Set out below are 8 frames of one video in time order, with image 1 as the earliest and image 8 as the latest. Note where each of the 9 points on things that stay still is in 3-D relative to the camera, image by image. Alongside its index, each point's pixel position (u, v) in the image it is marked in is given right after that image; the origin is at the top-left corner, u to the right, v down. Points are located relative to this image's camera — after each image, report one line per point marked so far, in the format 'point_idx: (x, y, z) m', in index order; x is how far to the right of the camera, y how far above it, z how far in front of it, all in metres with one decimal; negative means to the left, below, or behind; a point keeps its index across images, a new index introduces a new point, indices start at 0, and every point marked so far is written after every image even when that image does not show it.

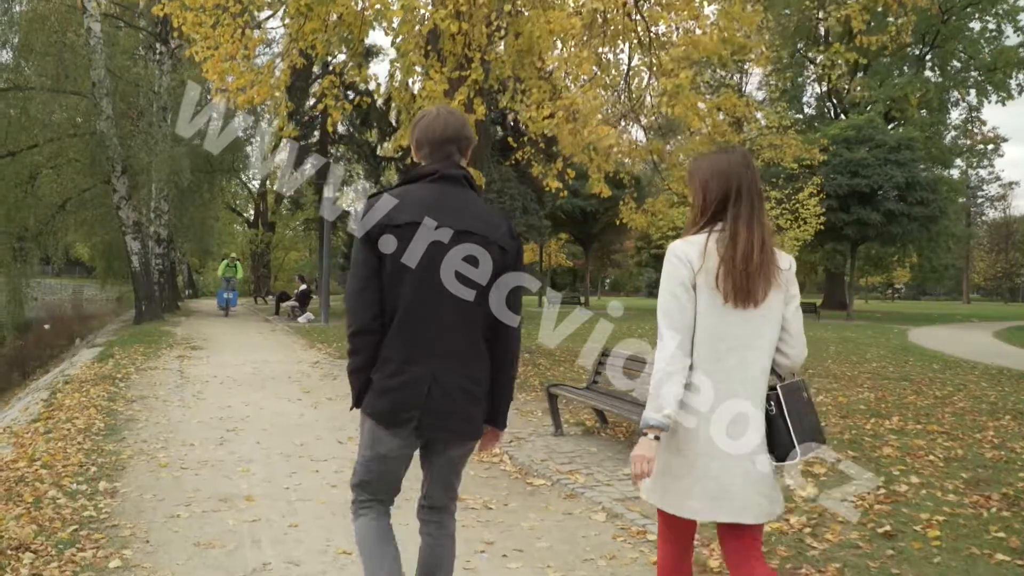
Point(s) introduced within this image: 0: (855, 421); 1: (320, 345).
0: (+3.0, -1.2, +7.7) m
1: (-3.4, -1.0, +15.2) m
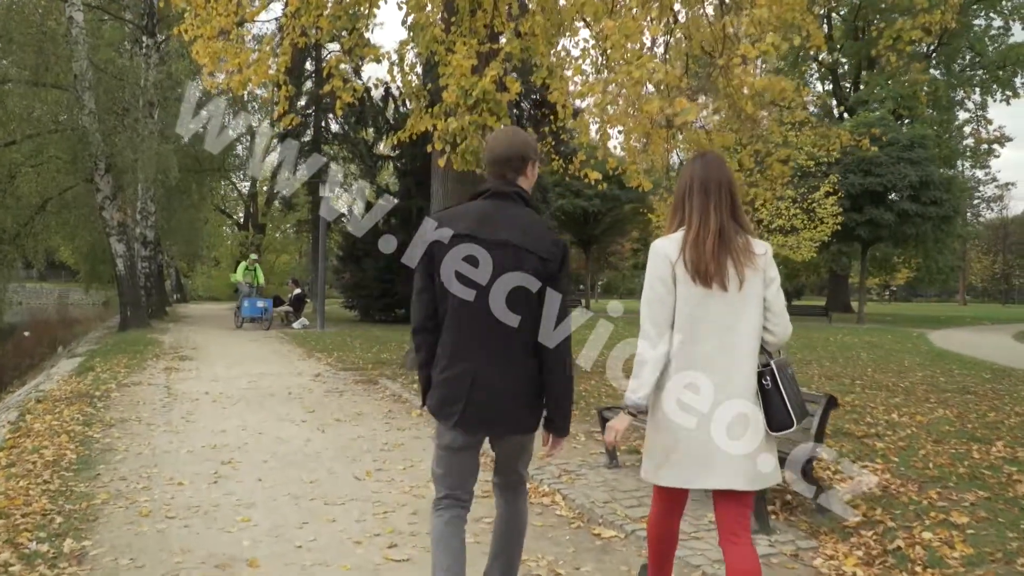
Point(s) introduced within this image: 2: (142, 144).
0: (+3.4, -1.2, +6.7) m
1: (-3.1, -1.1, +14.1) m
2: (-8.4, +3.3, +19.8) m
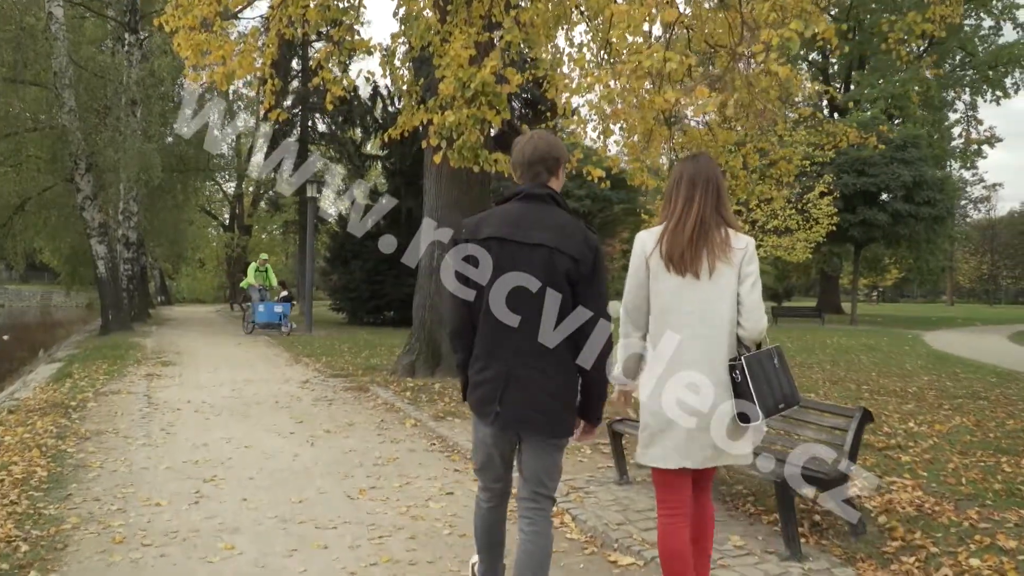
0: (+3.4, -1.3, +6.3) m
1: (-3.2, -1.1, +13.6) m
2: (-8.6, +3.2, +19.3) m
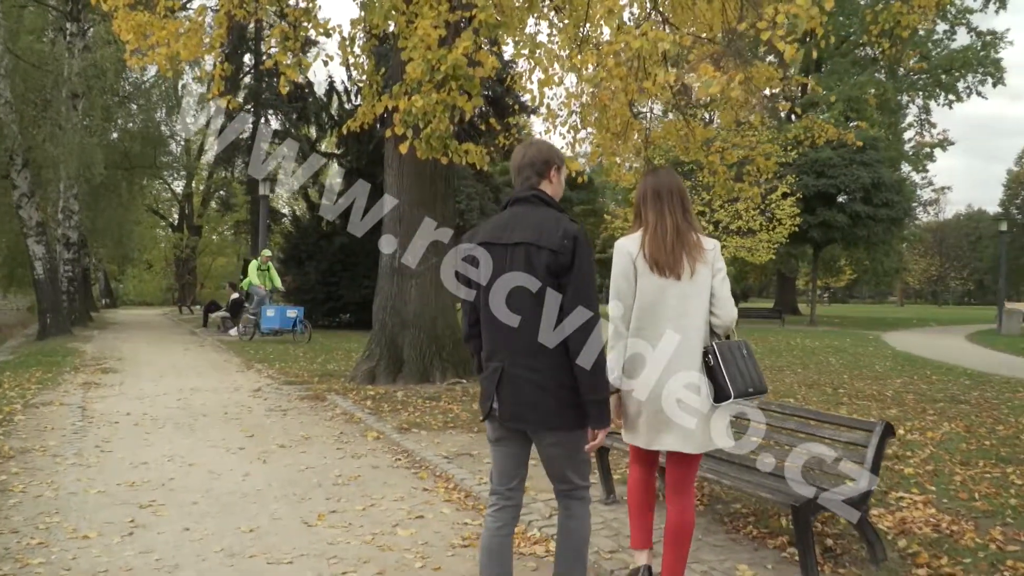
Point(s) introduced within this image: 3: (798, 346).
0: (+3.2, -1.3, +5.9) m
1: (-3.8, -1.2, +12.9) m
2: (-9.4, +3.2, +18.3) m
3: (+6.5, -1.3, +19.9) m
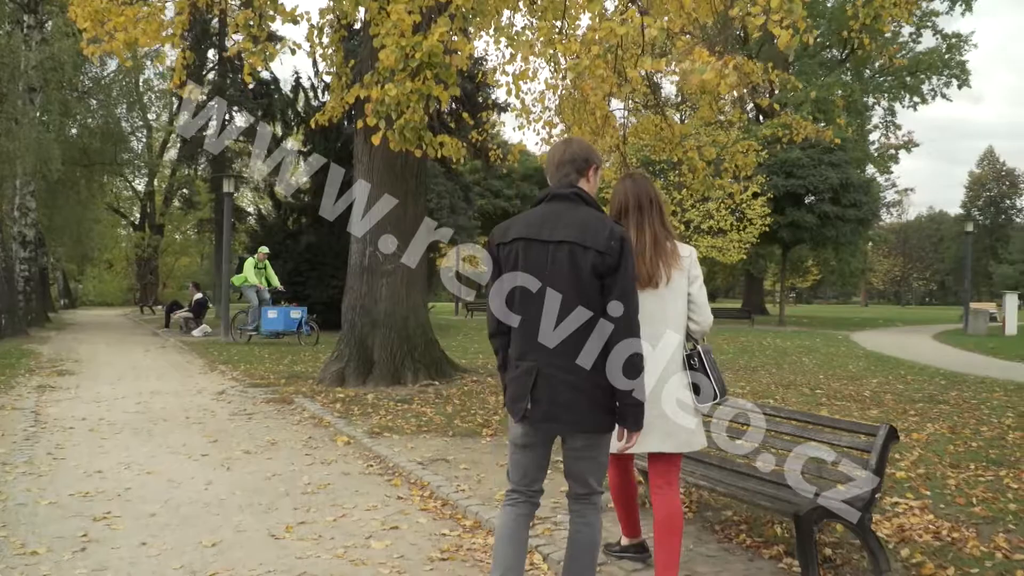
0: (+3.1, -1.2, +5.7) m
1: (-4.1, -1.1, +12.5) m
2: (-10.0, +3.2, +17.6) m
3: (+5.9, -1.3, +19.9) m
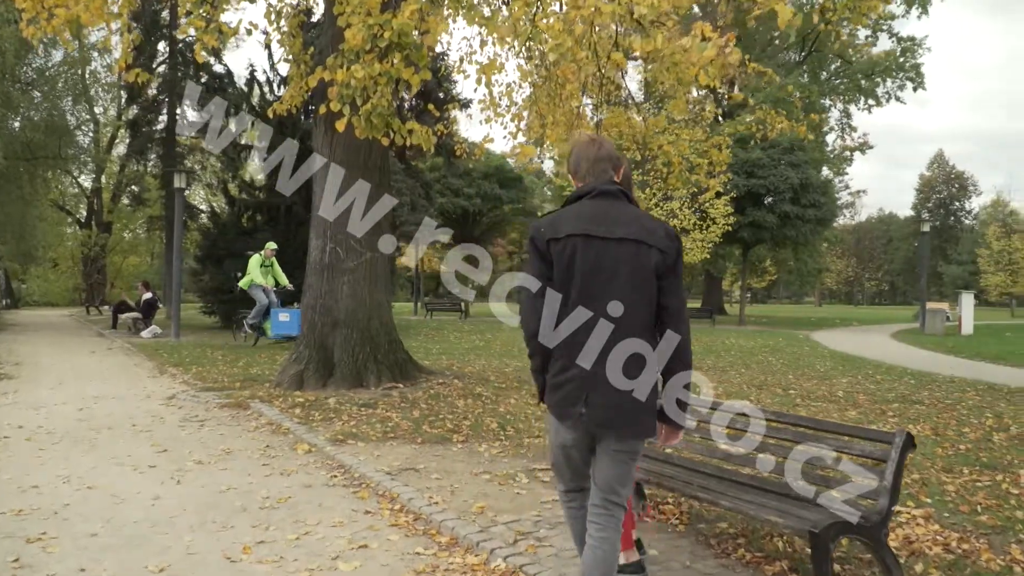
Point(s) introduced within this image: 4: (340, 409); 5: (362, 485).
0: (+2.9, -1.2, +5.5) m
1: (-4.6, -1.1, +11.8) m
2: (-10.7, +3.2, +16.7) m
3: (+5.0, -1.3, +19.7) m
4: (-1.6, -1.1, +8.1) m
5: (-1.0, -1.3, +5.7) m
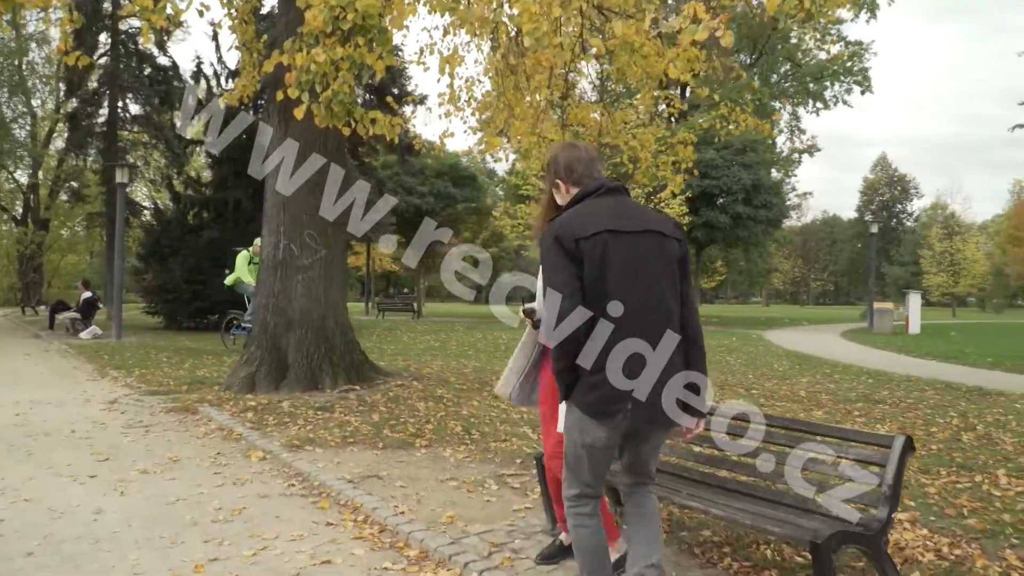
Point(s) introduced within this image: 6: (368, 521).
0: (+2.8, -1.2, +5.4) m
1: (-5.1, -1.1, +11.3) m
2: (-11.5, +3.2, +15.8) m
3: (+4.0, -1.3, +19.7) m
4: (-1.9, -1.1, +7.7) m
5: (-1.2, -1.3, +5.4) m
6: (-0.8, -1.3, +4.9) m
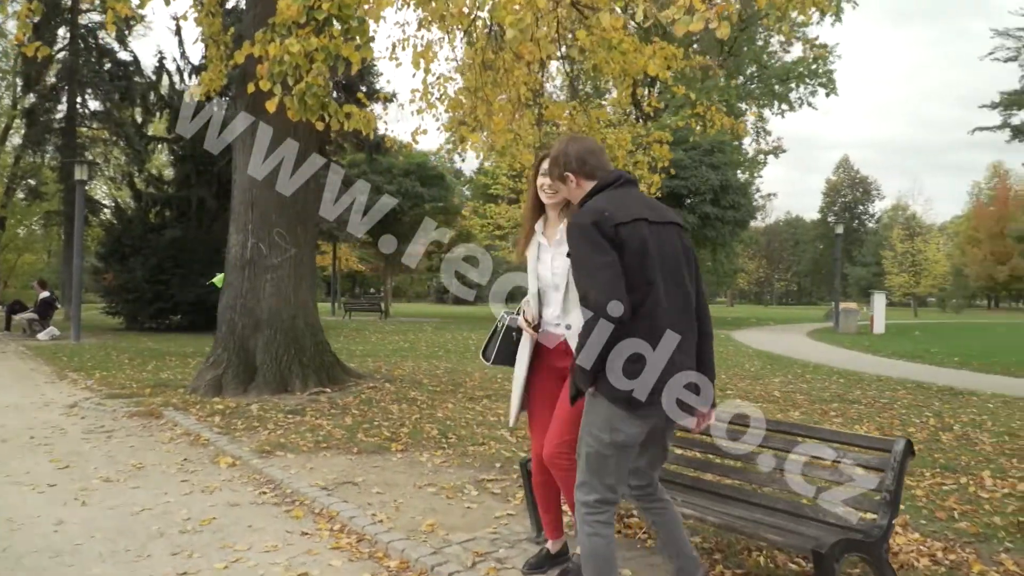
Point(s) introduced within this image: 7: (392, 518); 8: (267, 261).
0: (+2.6, -1.2, +5.3) m
1: (-5.5, -1.1, +10.9) m
2: (-12.0, +3.2, +15.2) m
3: (+3.4, -1.3, +19.7) m
4: (-2.1, -1.1, +7.5) m
5: (-1.3, -1.3, +5.2) m
6: (-0.9, -1.3, +4.7) m
7: (-0.7, -1.3, +4.9) m
8: (-2.5, +0.3, +8.7) m
